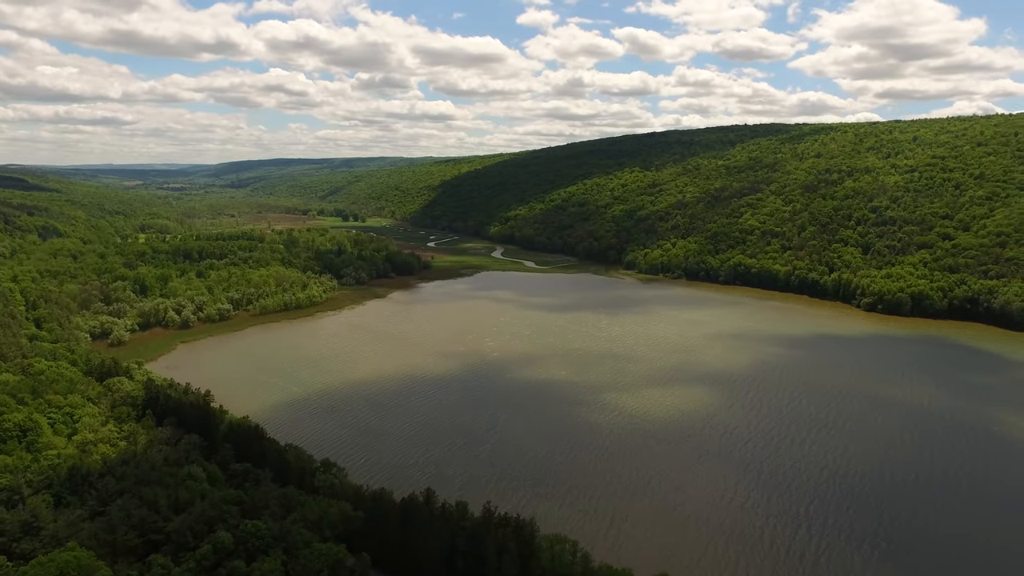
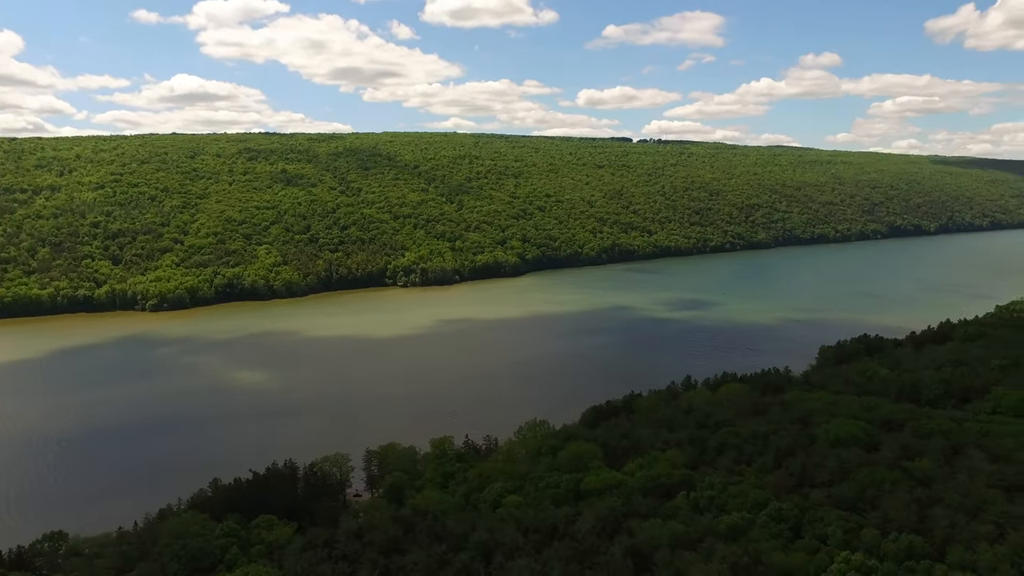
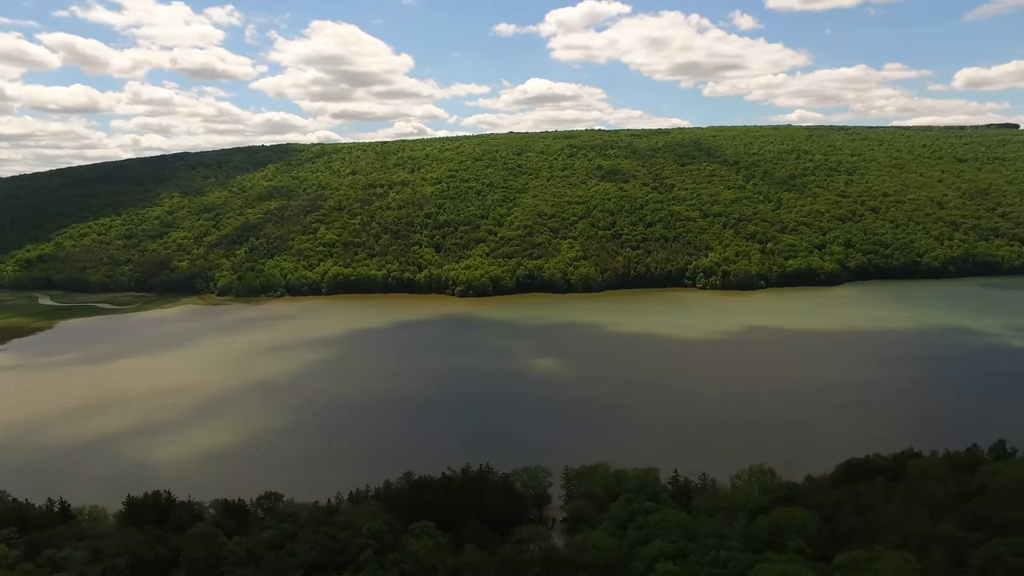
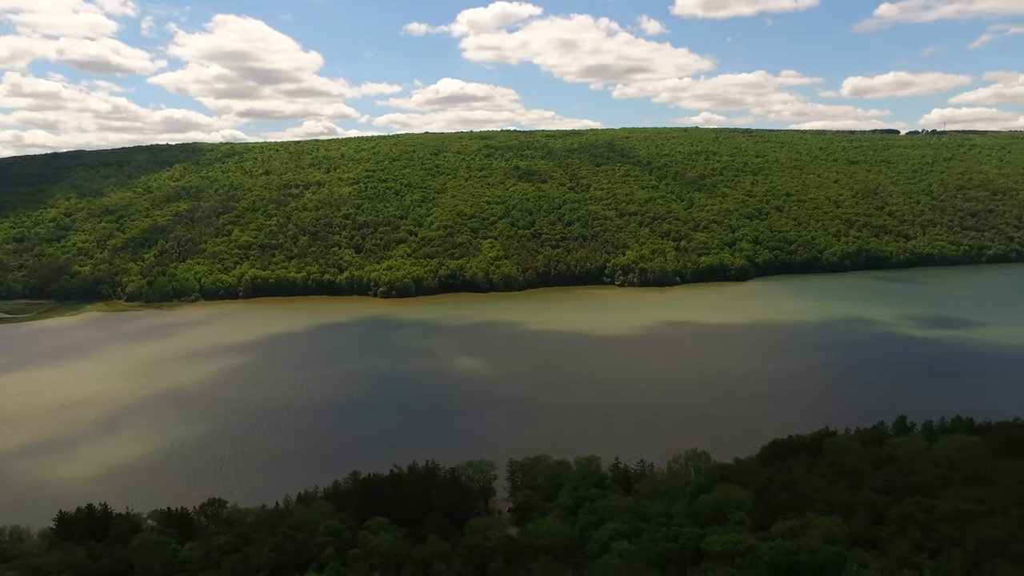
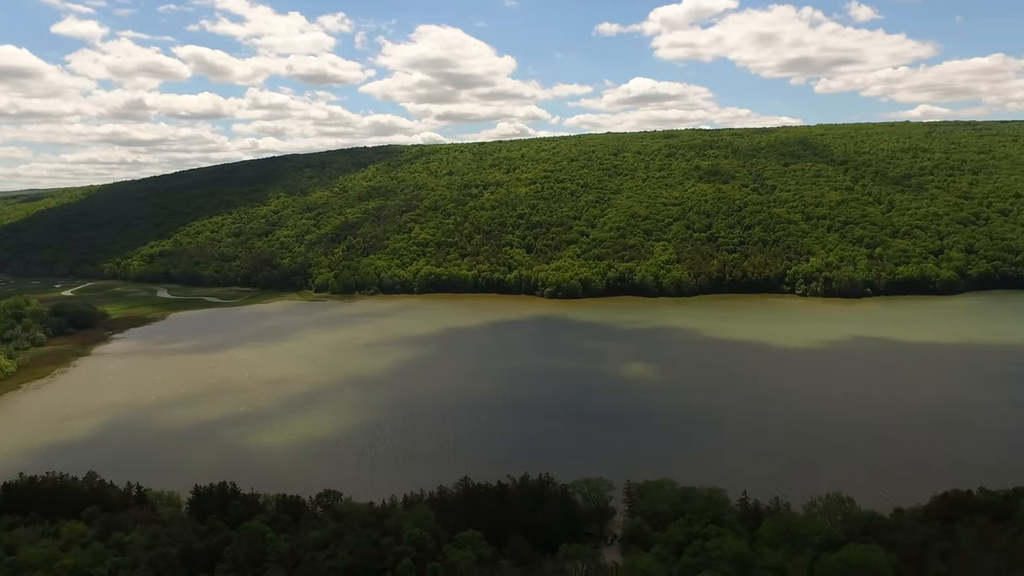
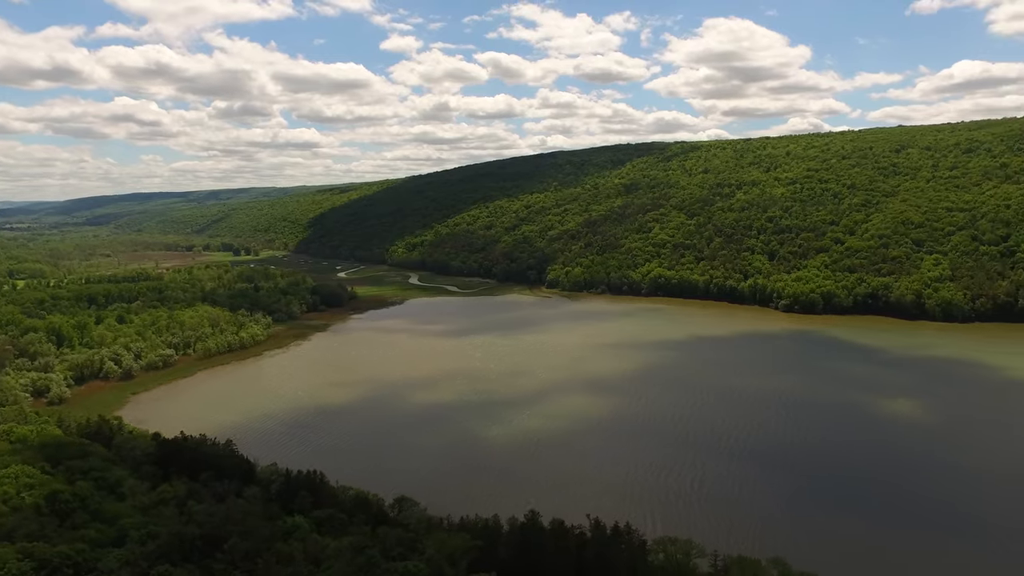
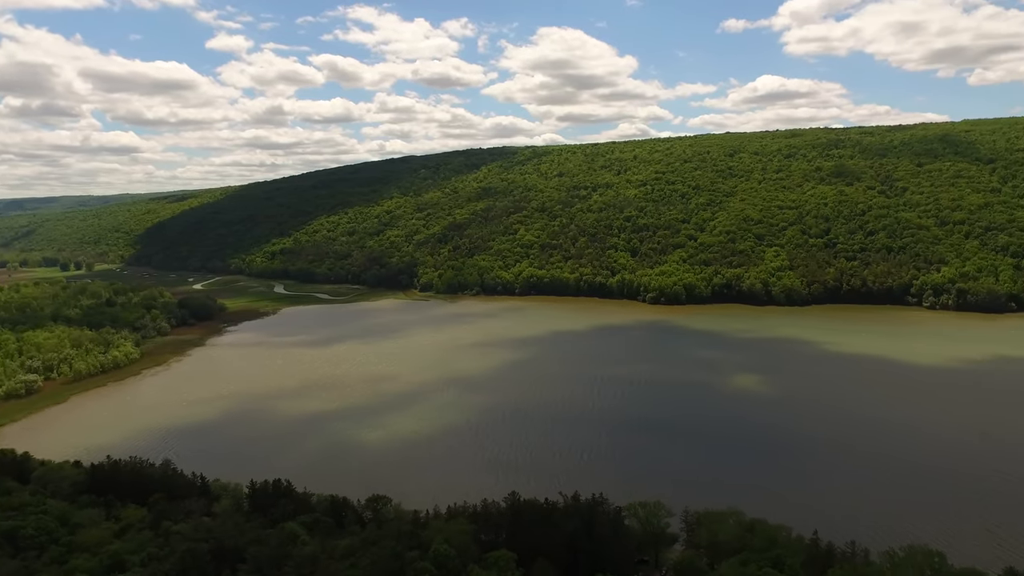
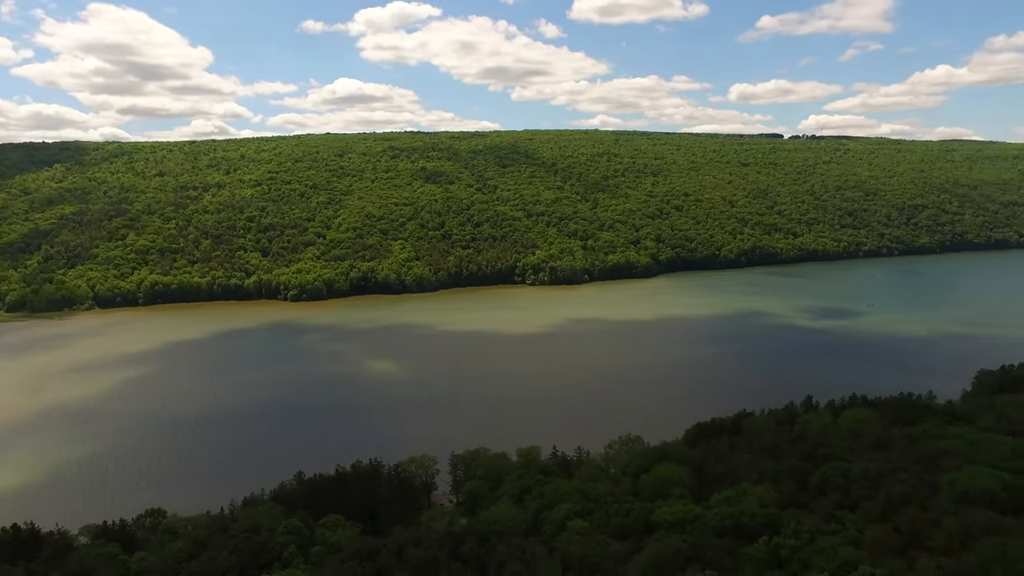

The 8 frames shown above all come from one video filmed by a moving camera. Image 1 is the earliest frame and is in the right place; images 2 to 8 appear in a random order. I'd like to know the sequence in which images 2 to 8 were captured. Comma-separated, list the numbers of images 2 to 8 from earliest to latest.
6, 7, 5, 3, 4, 8, 2
